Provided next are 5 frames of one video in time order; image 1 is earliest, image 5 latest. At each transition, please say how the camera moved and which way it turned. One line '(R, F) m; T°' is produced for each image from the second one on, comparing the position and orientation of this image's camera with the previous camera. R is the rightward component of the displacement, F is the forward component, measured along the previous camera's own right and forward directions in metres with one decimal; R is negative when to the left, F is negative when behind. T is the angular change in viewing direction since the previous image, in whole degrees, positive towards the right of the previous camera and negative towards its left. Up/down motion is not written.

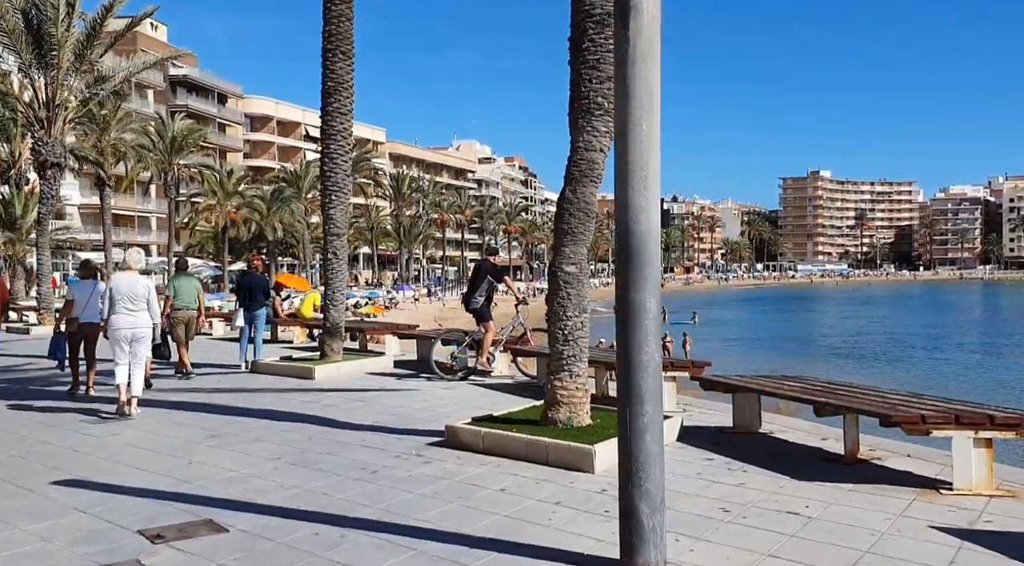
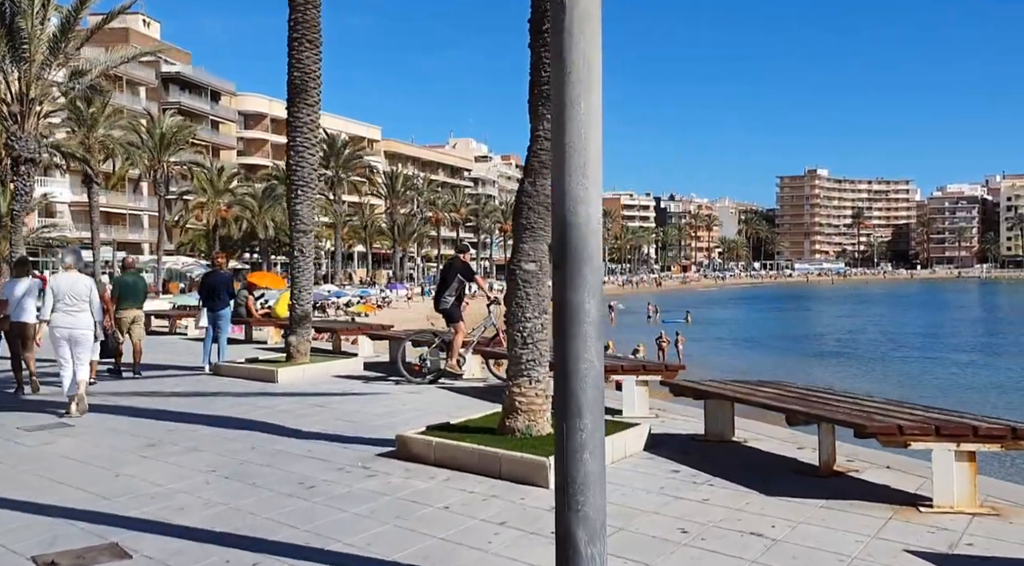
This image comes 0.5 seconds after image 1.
(+0.3, +0.4) m; 0°
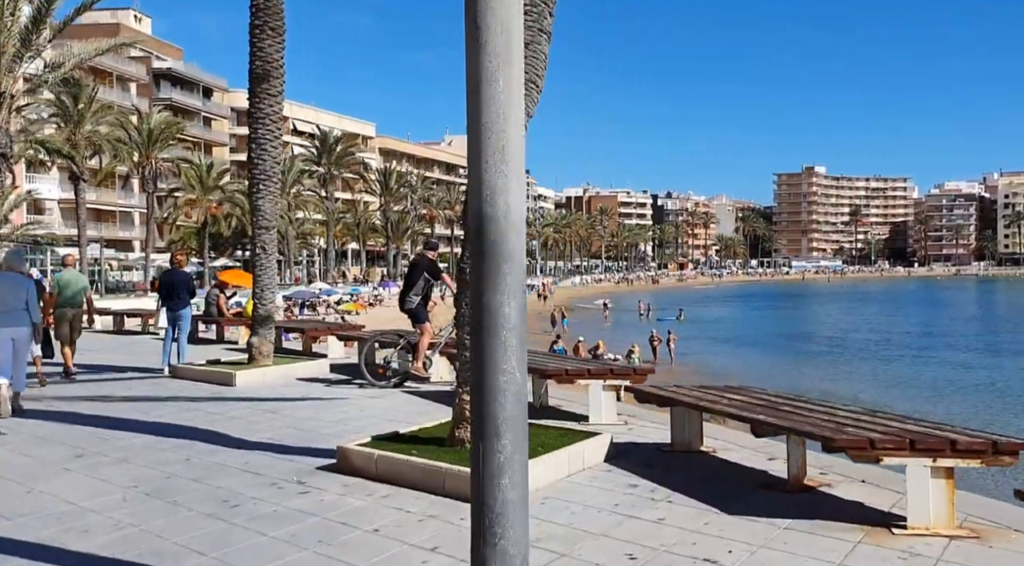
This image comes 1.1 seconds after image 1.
(+0.3, +0.4) m; 0°
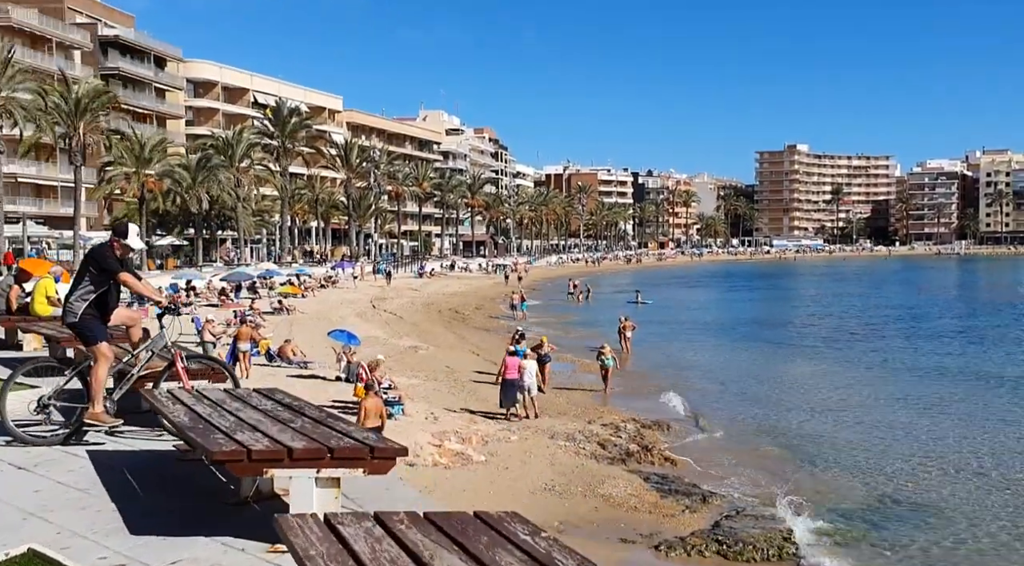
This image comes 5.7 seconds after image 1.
(+1.6, +3.3) m; +1°
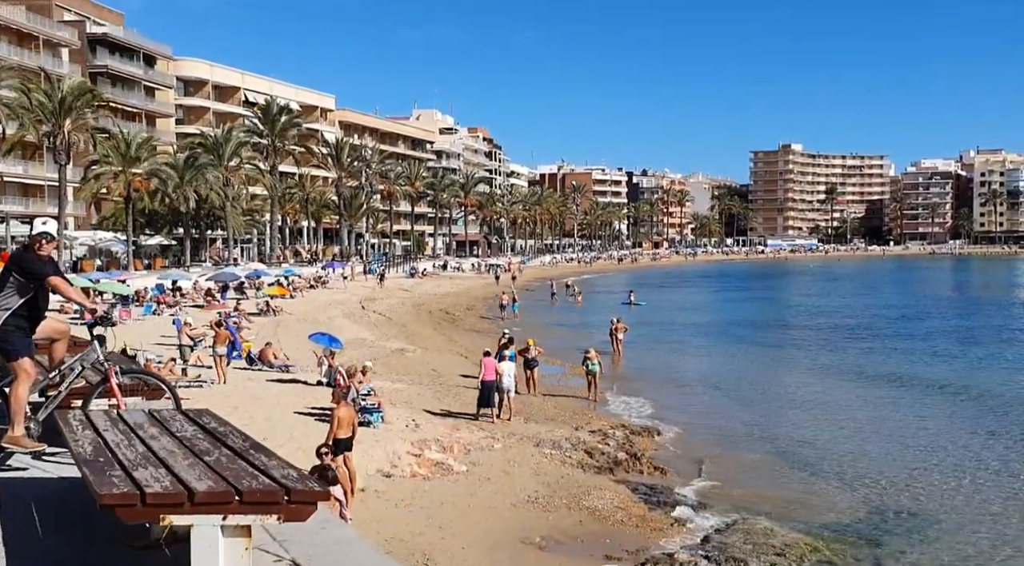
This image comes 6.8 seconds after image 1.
(+0.2, +0.6) m; 0°
